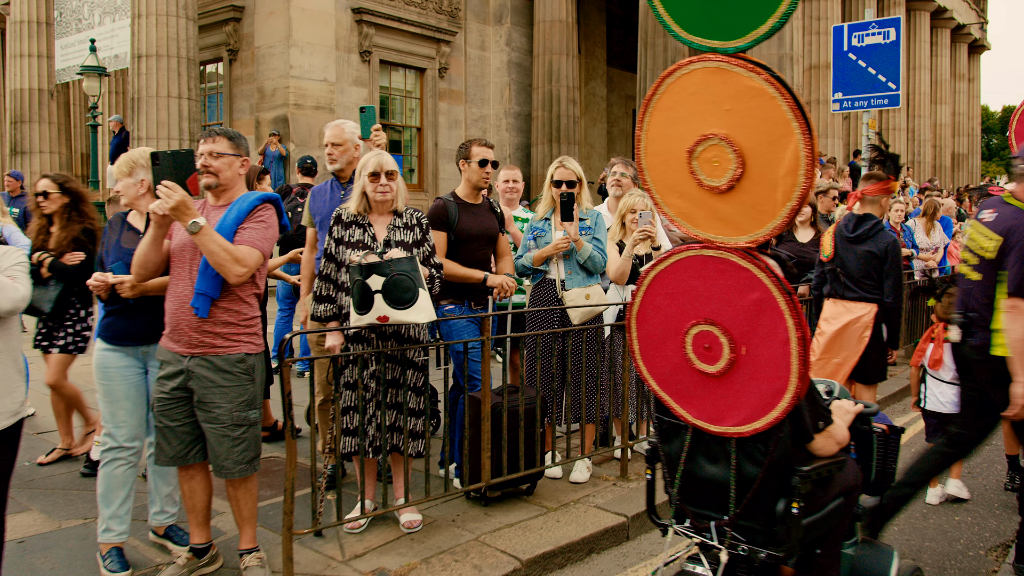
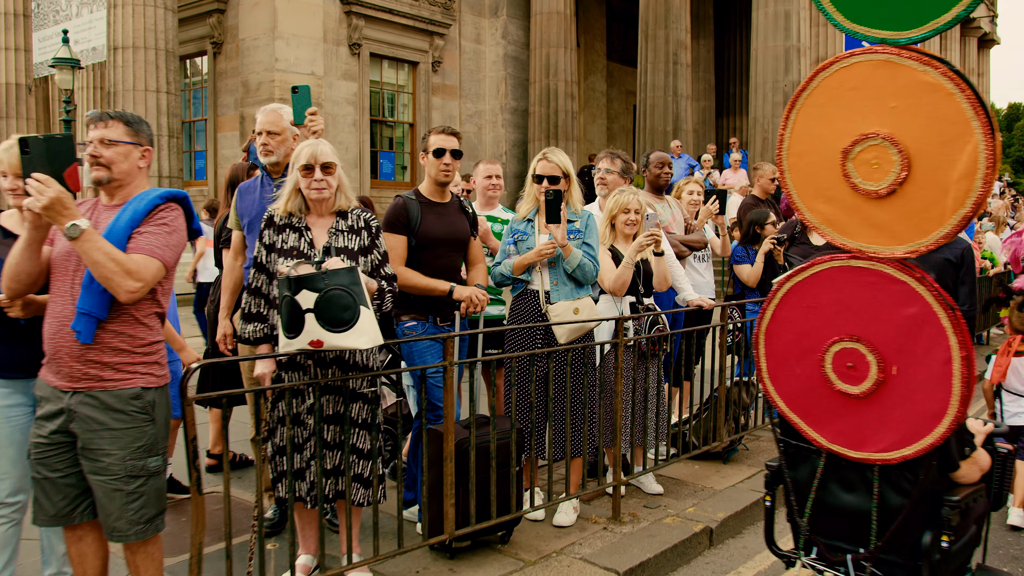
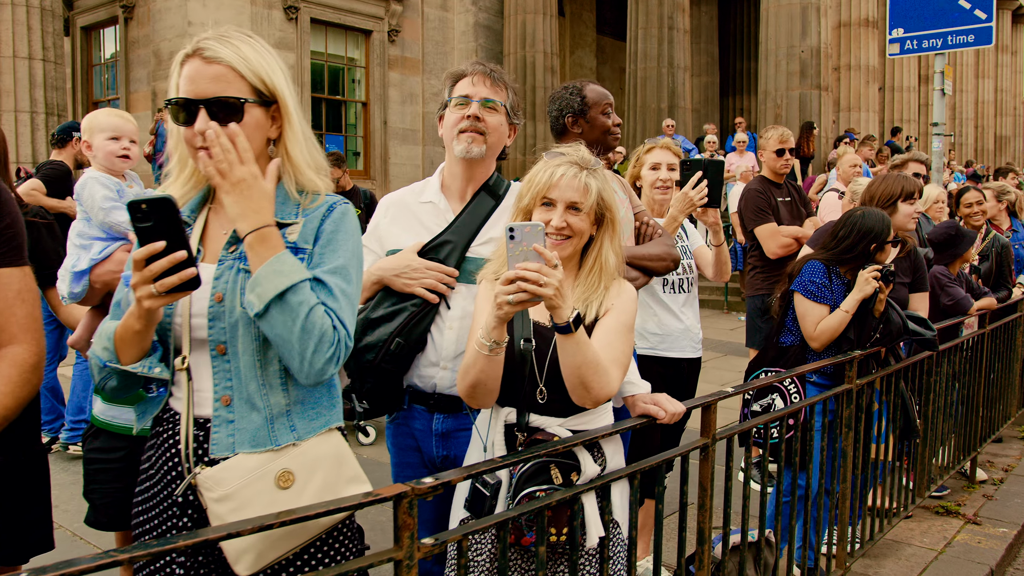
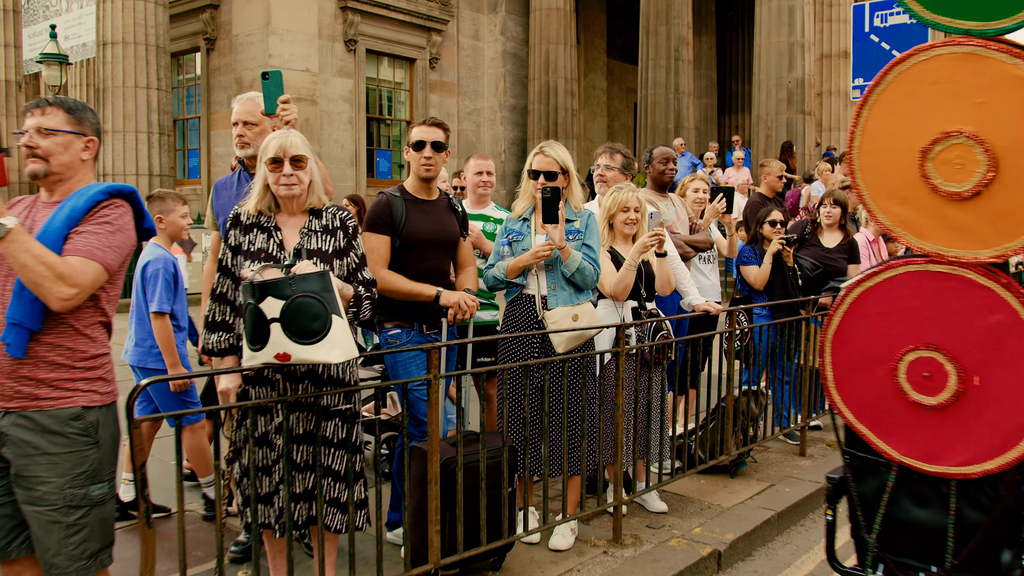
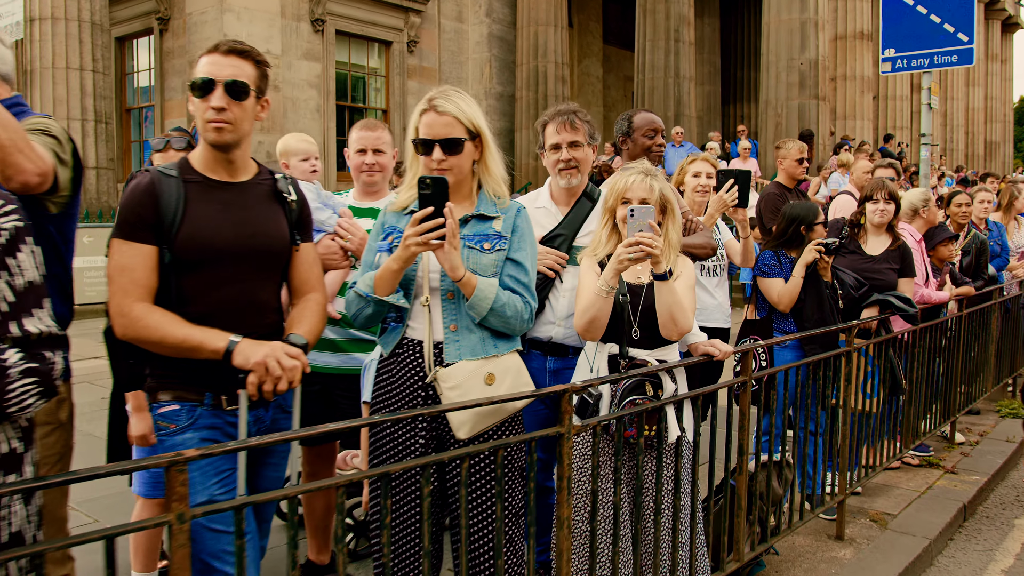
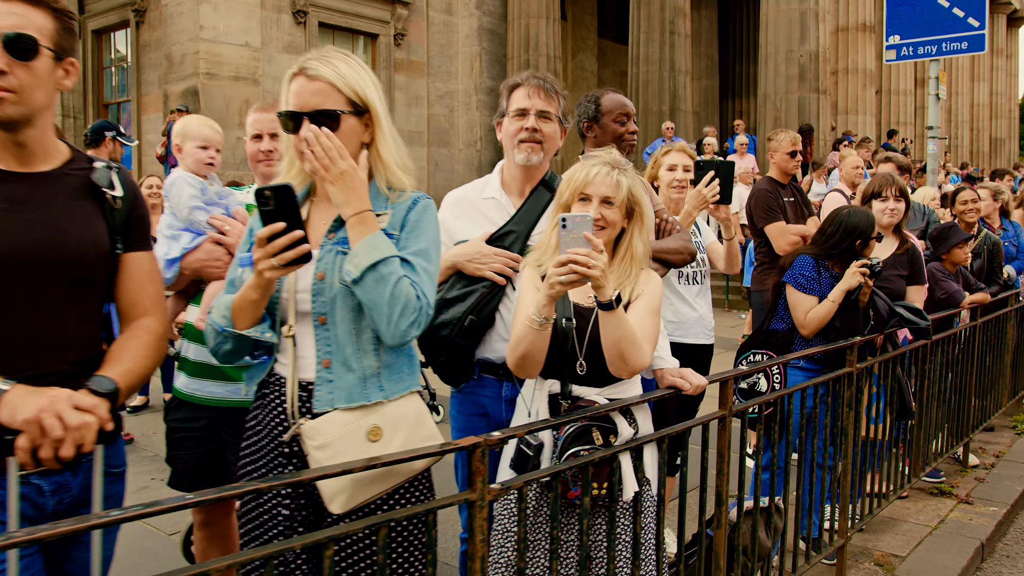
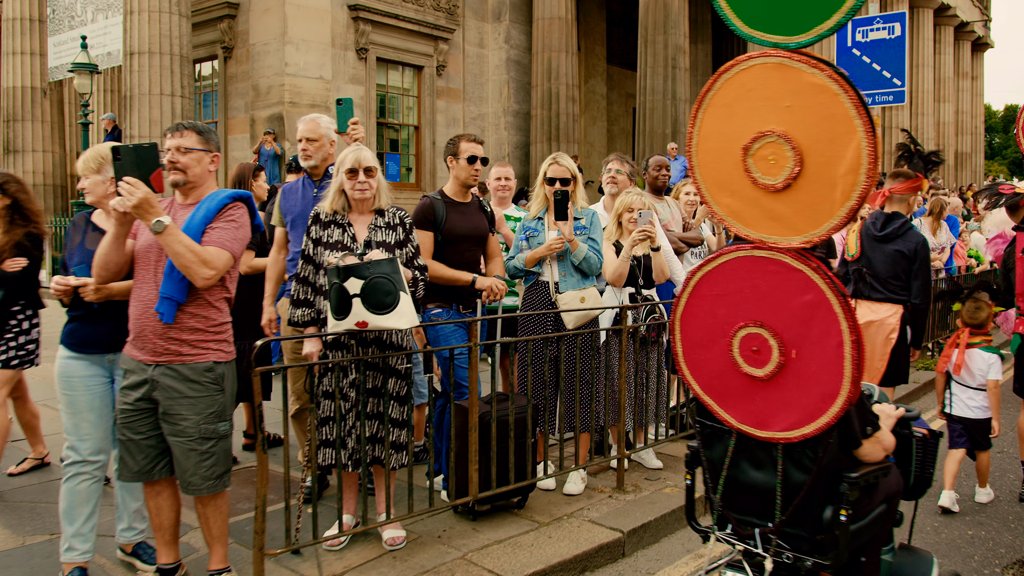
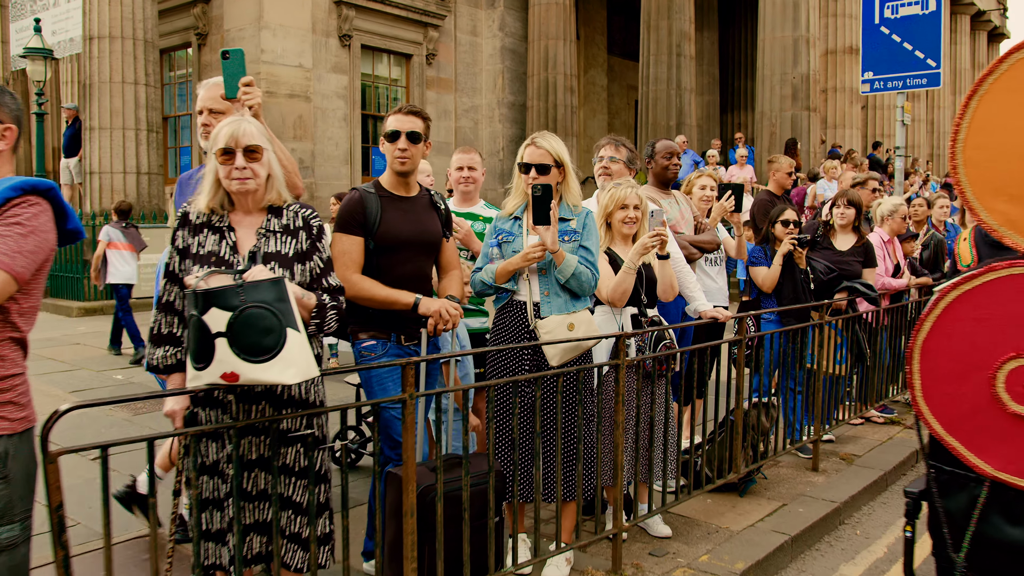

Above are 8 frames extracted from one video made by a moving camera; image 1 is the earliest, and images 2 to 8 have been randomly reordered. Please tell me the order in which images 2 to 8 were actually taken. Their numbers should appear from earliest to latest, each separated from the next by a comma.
7, 2, 4, 8, 5, 6, 3
